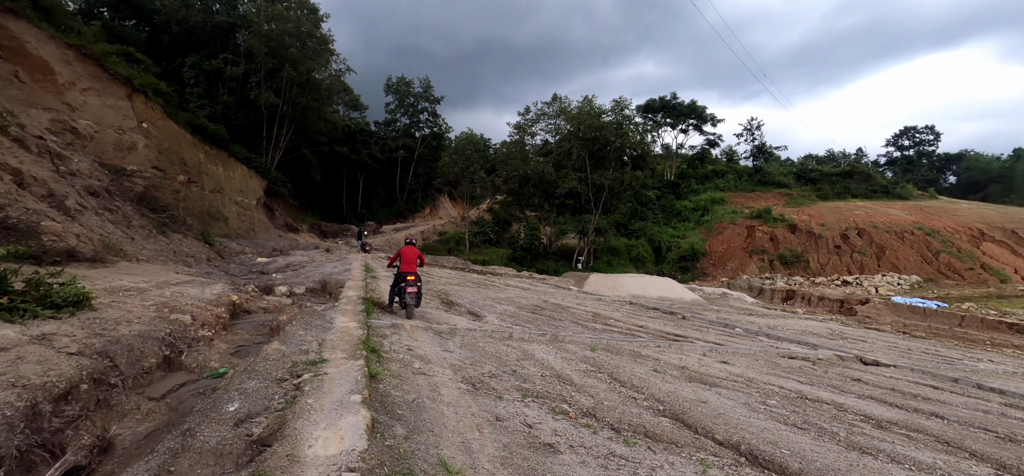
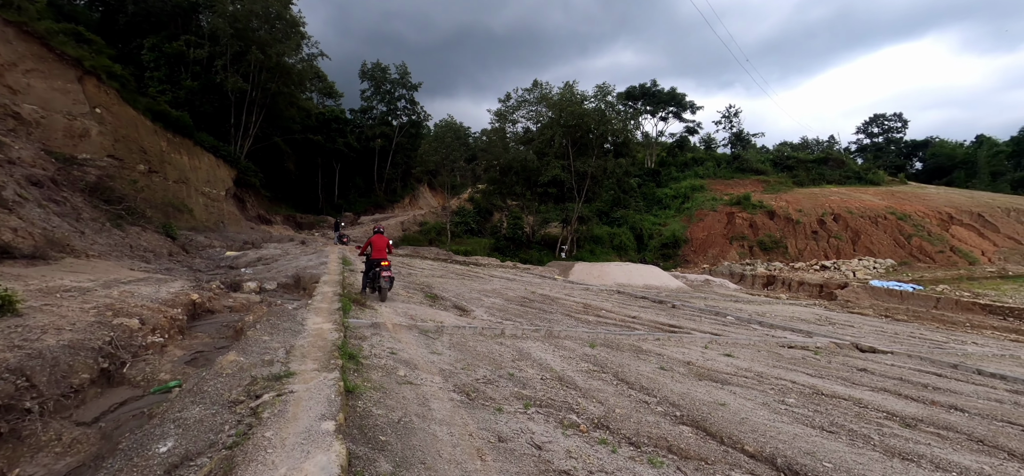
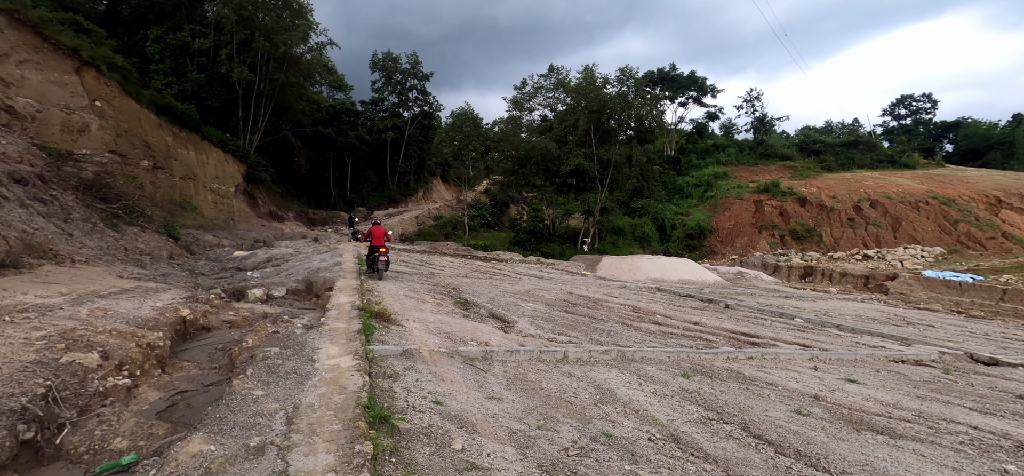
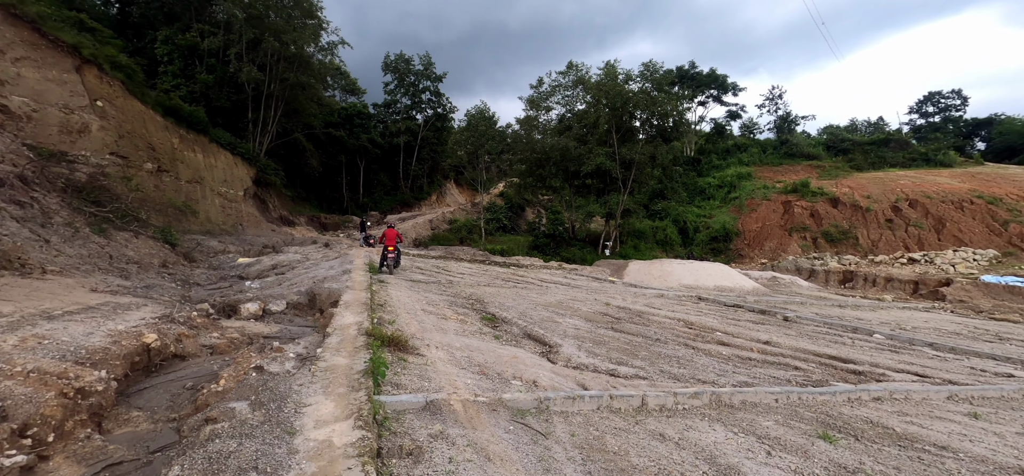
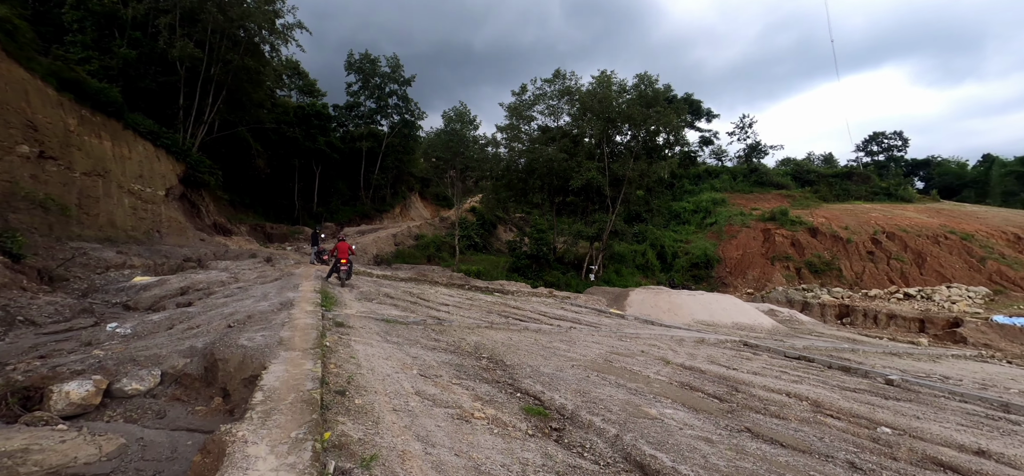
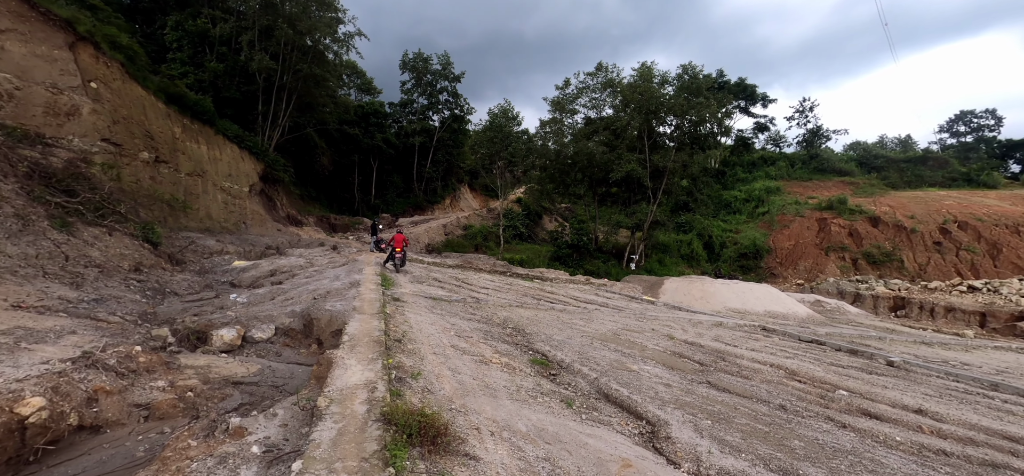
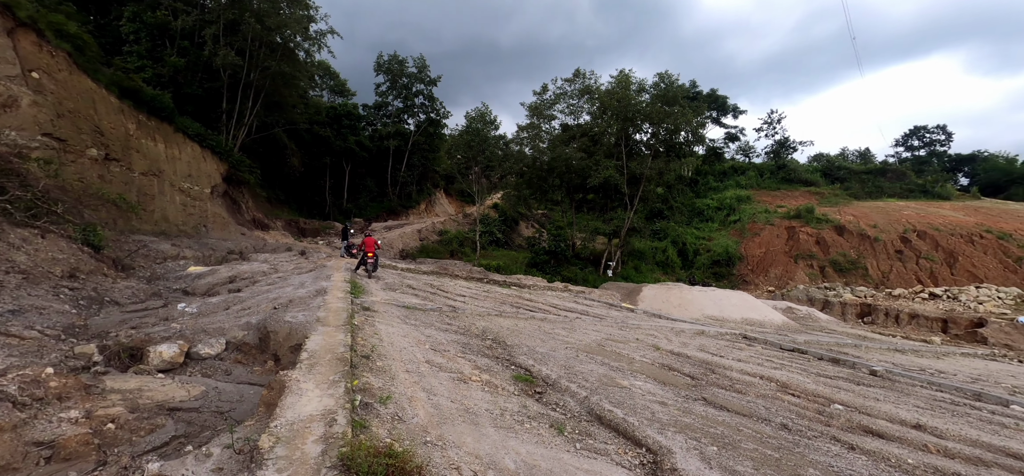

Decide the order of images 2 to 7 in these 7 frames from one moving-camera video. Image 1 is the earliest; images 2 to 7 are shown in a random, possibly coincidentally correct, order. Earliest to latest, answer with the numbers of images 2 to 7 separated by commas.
2, 3, 4, 6, 7, 5
